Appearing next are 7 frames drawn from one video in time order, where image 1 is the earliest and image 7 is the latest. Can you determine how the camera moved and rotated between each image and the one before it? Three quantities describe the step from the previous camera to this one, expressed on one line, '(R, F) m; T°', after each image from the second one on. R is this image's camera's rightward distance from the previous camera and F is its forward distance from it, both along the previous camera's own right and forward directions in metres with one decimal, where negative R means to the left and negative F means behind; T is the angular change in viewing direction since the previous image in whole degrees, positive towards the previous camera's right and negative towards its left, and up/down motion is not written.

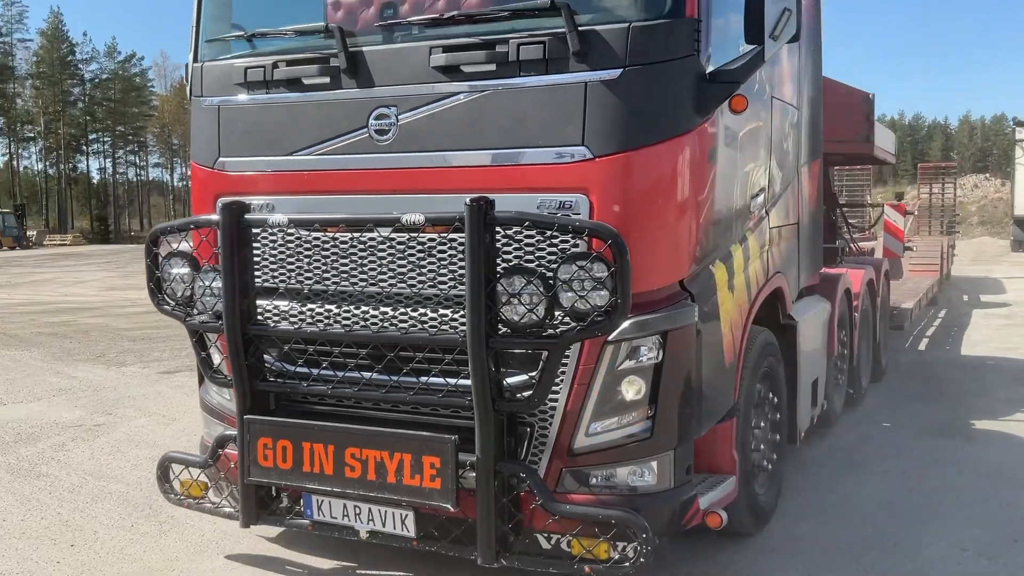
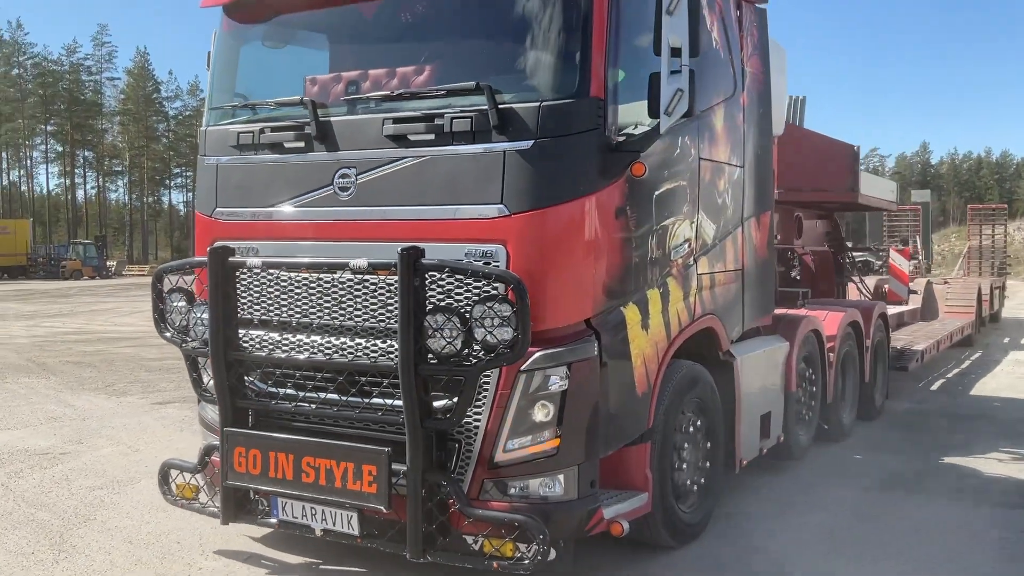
(+0.6, -0.5) m; -4°
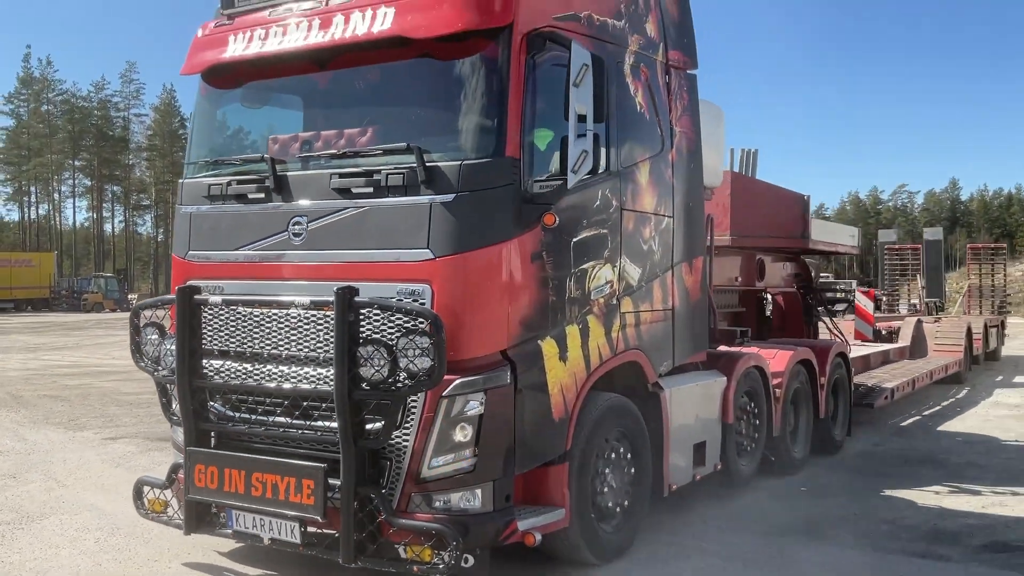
(+0.4, -0.4) m; -1°
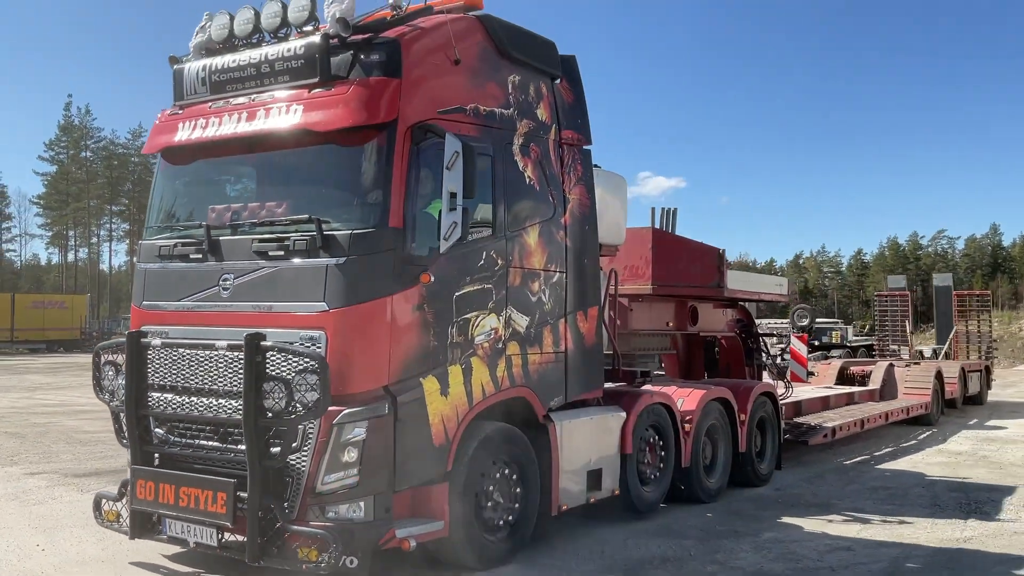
(+0.9, -0.8) m; -2°
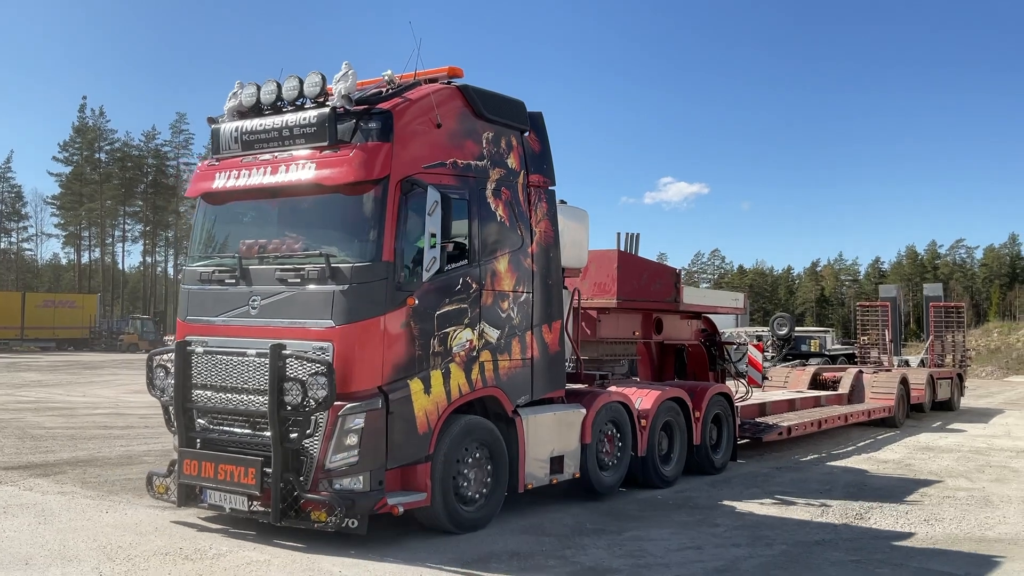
(+0.3, -1.3) m; -1°
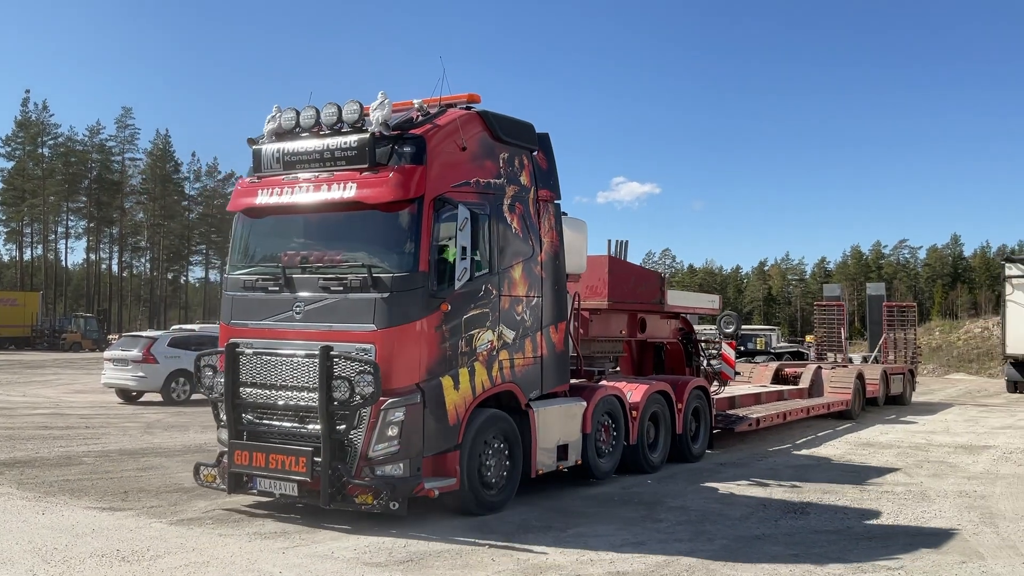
(-0.6, -0.7) m; +3°
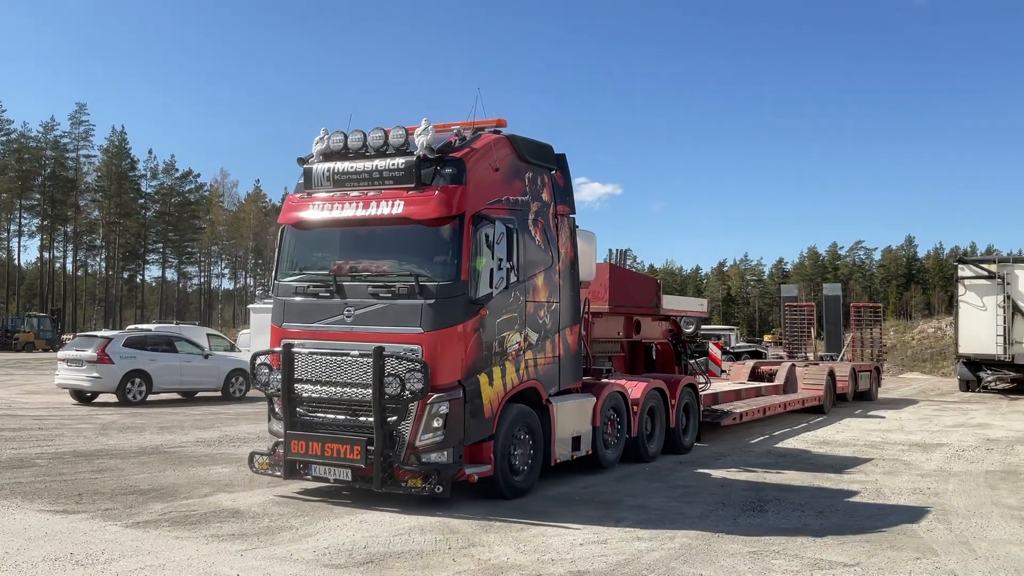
(-0.6, -0.8) m; +3°
